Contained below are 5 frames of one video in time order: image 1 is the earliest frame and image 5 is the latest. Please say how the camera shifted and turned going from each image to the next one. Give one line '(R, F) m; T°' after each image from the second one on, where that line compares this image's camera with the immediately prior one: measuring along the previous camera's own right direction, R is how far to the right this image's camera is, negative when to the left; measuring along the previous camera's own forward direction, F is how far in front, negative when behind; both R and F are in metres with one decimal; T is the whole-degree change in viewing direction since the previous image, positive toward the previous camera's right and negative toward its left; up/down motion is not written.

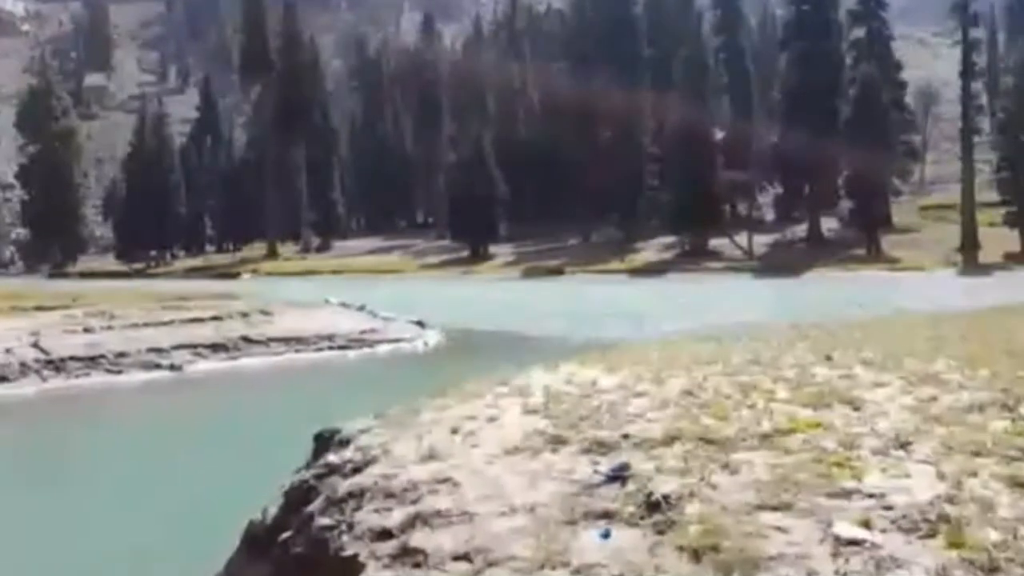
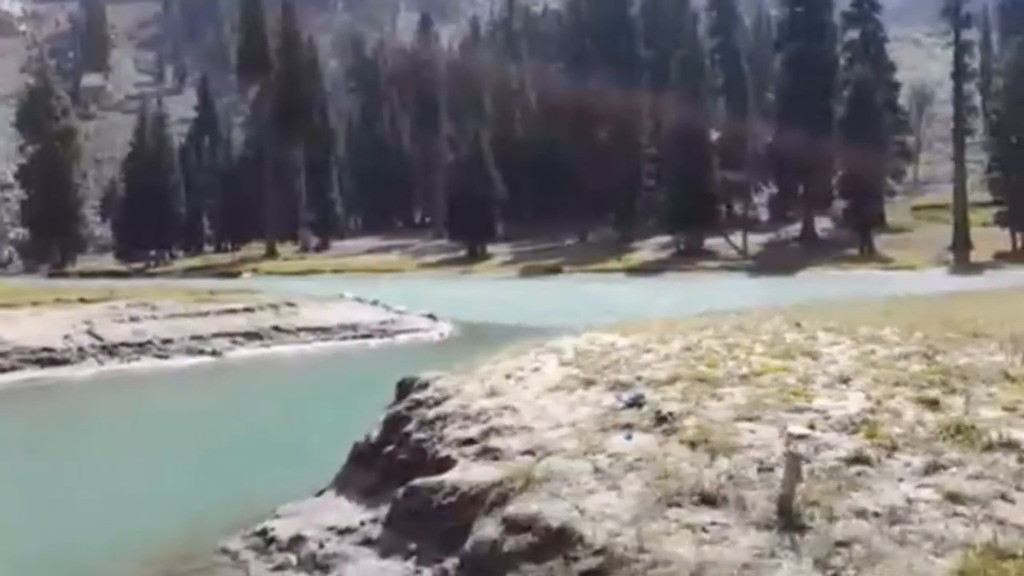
(-0.3, -2.0) m; 0°
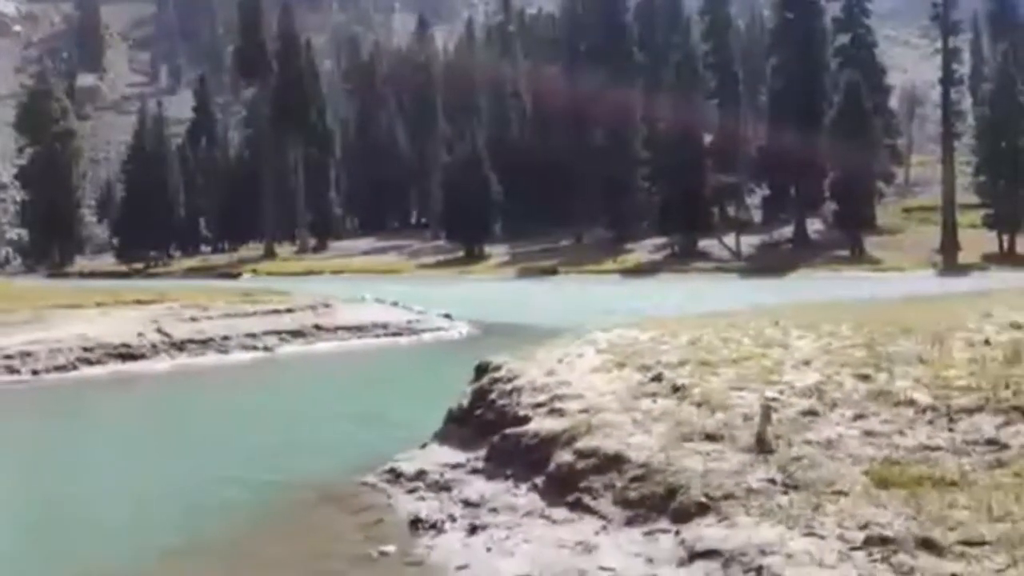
(-0.5, -2.9) m; 0°
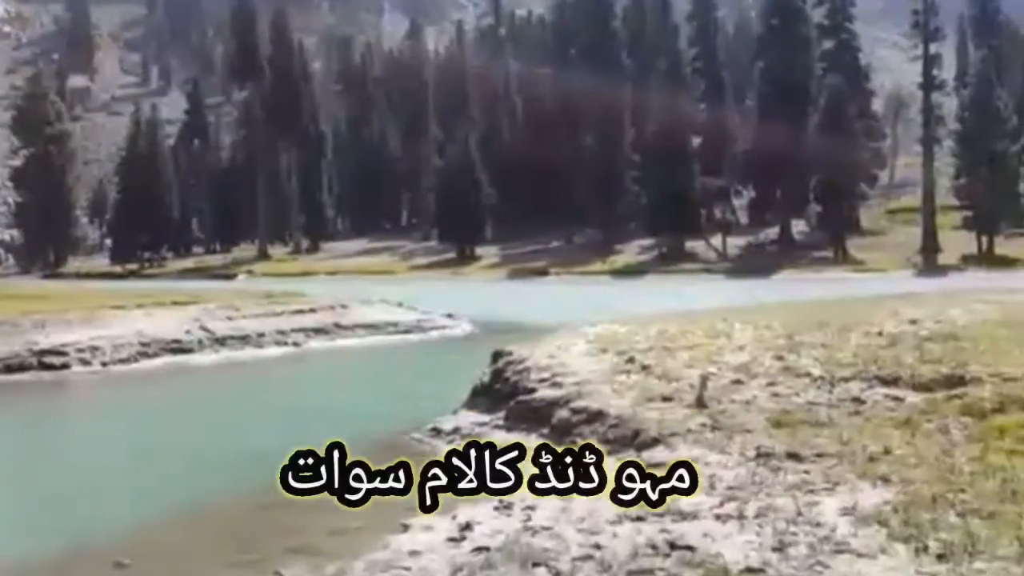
(-0.2, -3.6) m; 0°
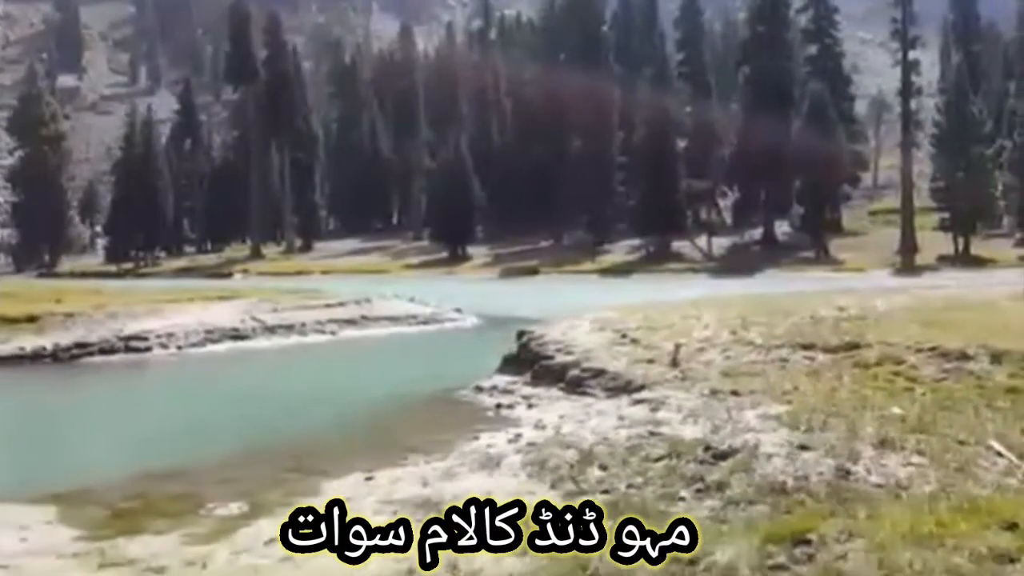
(-0.5, -4.7) m; +1°
